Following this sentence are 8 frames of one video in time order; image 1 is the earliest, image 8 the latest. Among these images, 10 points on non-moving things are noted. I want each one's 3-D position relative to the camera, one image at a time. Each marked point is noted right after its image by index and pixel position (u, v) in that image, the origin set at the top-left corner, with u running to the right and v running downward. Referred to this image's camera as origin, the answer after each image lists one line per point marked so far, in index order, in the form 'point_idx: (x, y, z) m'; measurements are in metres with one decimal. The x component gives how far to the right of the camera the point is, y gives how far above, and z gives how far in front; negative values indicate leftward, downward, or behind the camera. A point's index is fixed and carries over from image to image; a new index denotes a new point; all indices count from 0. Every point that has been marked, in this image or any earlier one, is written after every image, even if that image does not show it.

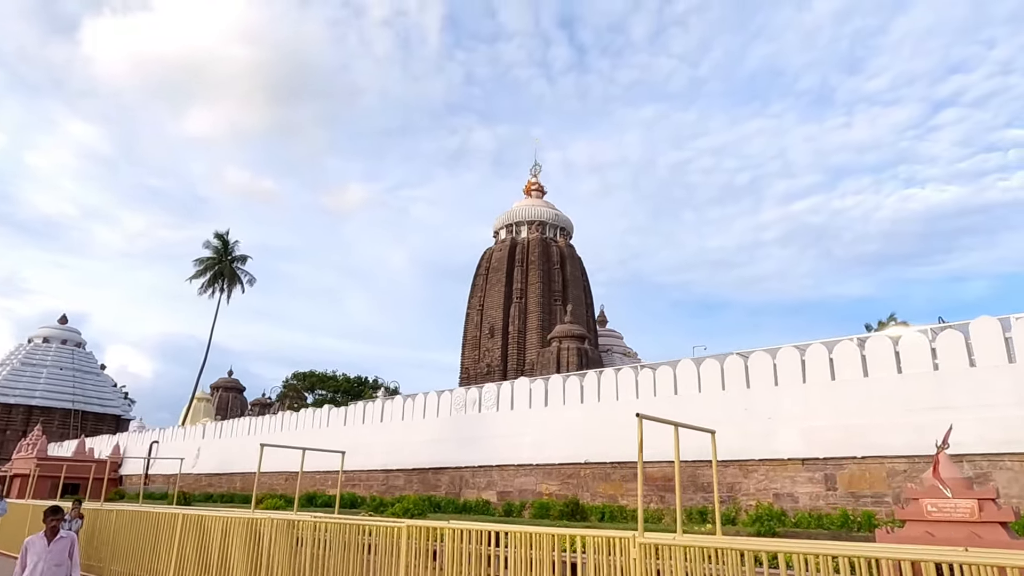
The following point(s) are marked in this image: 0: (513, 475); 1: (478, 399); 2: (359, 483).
0: (0.0, -3.1, +10.9) m
1: (-0.6, -2.0, +12.2) m
2: (-3.2, -4.1, +13.7) m
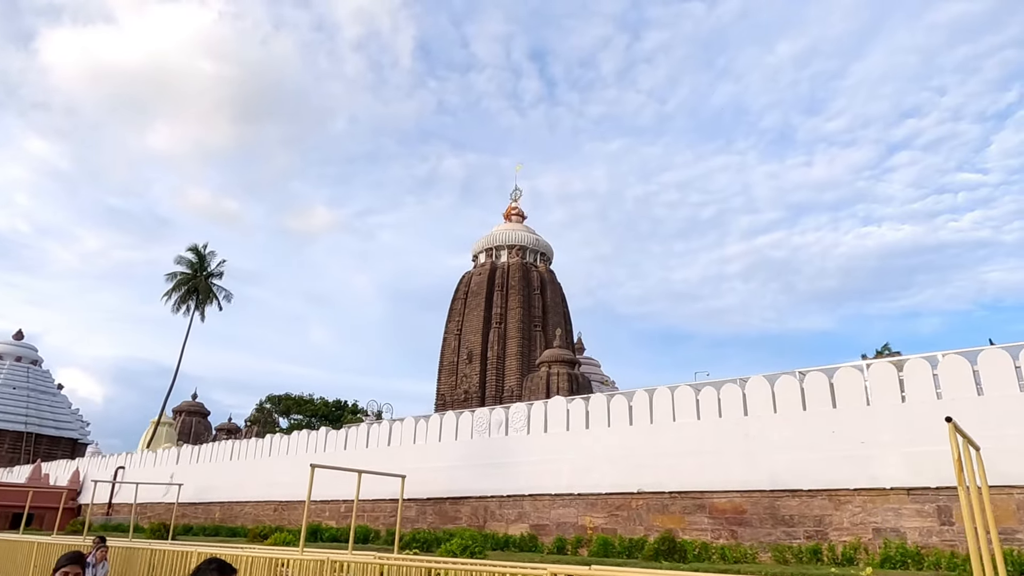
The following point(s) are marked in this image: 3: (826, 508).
0: (+0.5, -3.2, +9.8) m
1: (-0.1, -2.2, +11.0) m
2: (-2.8, -4.2, +12.4) m
3: (+3.5, -2.5, +7.4) m
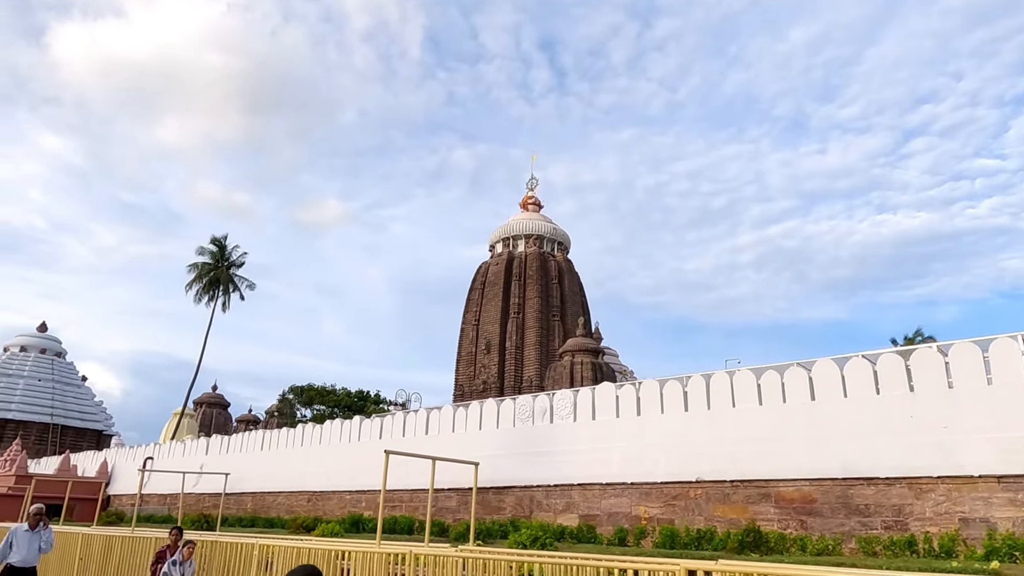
0: (+1.2, -3.0, +9.4) m
1: (+0.6, -1.9, +10.7) m
2: (-2.1, -4.0, +12.1) m
3: (+4.2, -2.2, +7.0) m
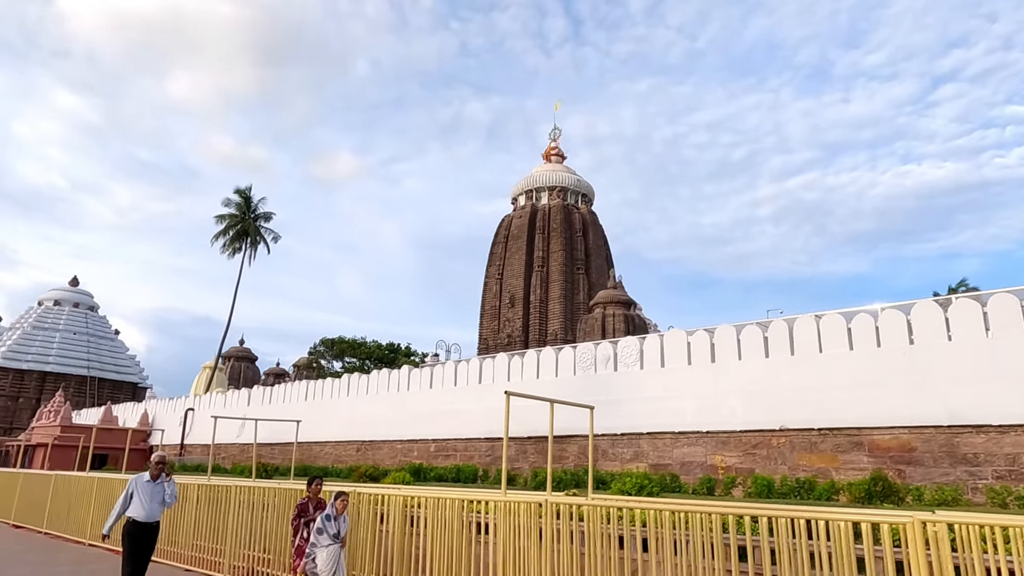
0: (+2.2, -2.2, +9.1) m
1: (+1.6, -1.0, +10.3) m
2: (-1.1, -3.0, +11.9) m
3: (+5.1, -1.6, +6.6) m
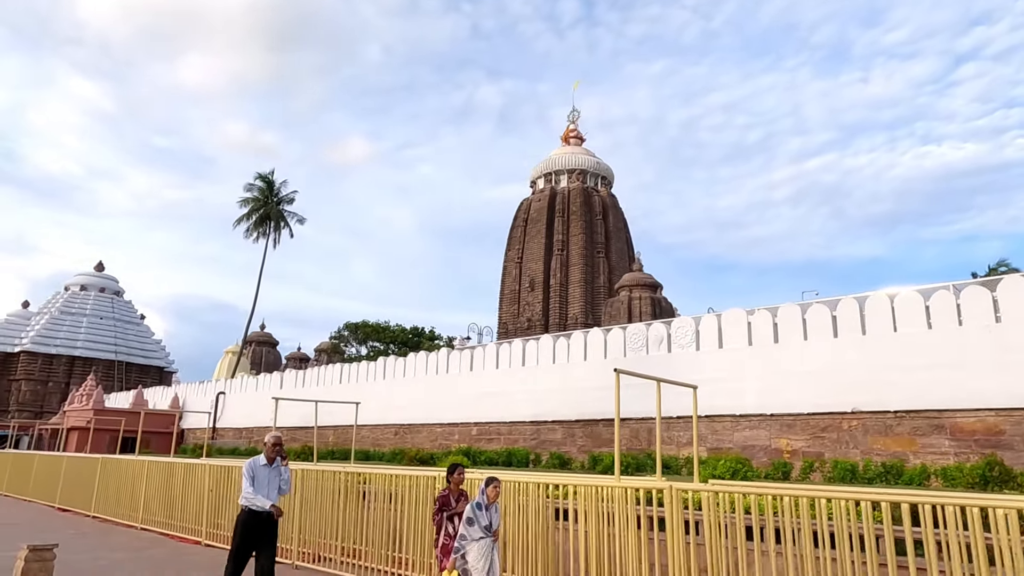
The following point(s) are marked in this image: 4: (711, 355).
0: (+2.9, -1.9, +8.8) m
1: (+2.3, -0.7, +9.9) m
2: (-0.3, -2.6, +11.7) m
3: (+5.7, -1.3, +6.2) m
4: (+2.8, -0.9, +9.3) m
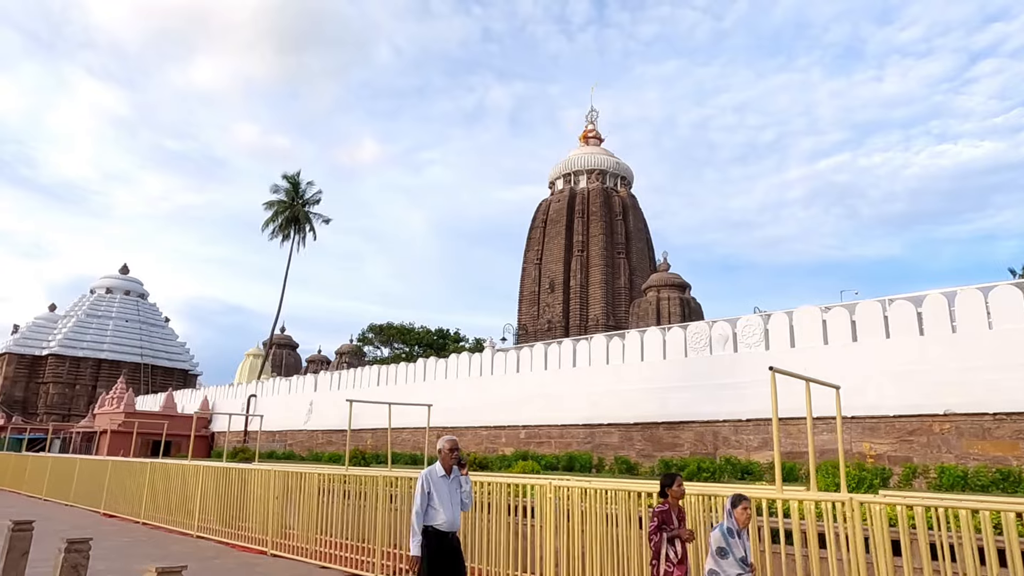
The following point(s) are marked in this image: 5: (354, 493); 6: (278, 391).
0: (+3.7, -1.8, +8.4) m
1: (+3.1, -0.7, +9.5) m
2: (+0.6, -2.6, +11.3) m
3: (+6.5, -1.2, +5.7) m
4: (+3.6, -0.9, +8.9) m
5: (-1.5, -1.9, +6.2) m
6: (-6.6, -2.9, +18.6) m
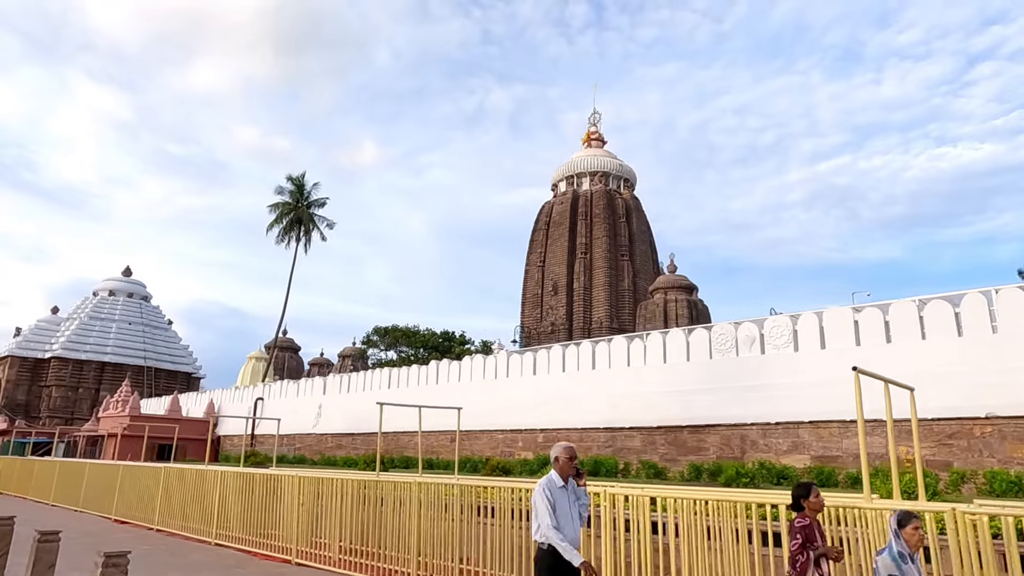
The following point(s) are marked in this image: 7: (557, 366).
0: (+4.0, -1.8, +8.1) m
1: (+3.5, -0.7, +9.3) m
2: (+0.9, -2.6, +11.1) m
3: (+6.8, -1.2, +5.5) m
4: (+3.9, -0.9, +8.6) m
5: (-1.2, -1.9, +6.0) m
6: (-6.3, -2.9, +18.4) m
7: (+0.8, -1.4, +11.8) m
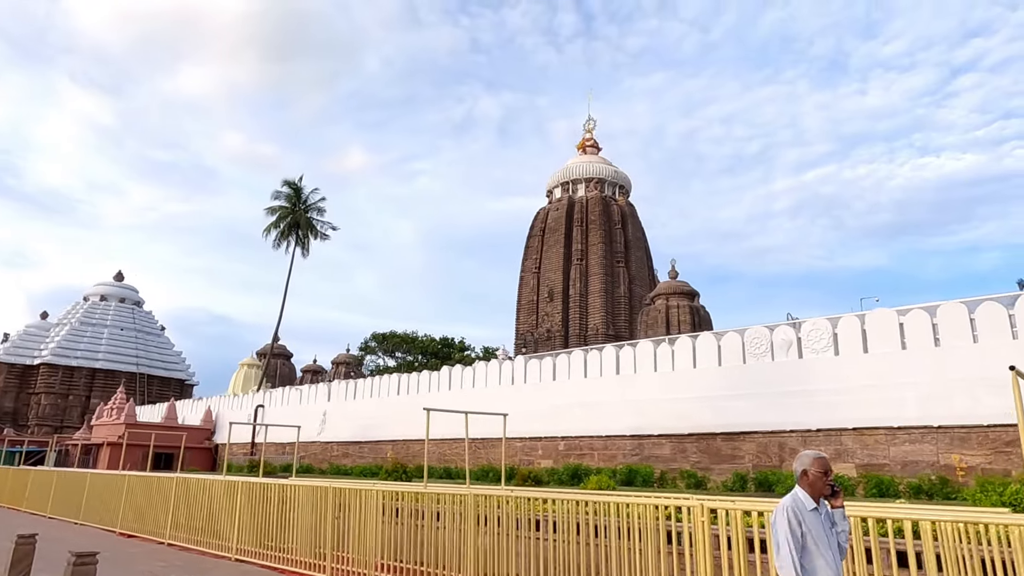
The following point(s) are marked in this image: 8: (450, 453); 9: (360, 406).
0: (+4.5, -1.8, +7.8) m
1: (+3.8, -0.7, +9.0) m
2: (+1.3, -2.7, +10.7) m
3: (+7.3, -1.2, +5.2) m
4: (+4.3, -0.9, +8.3) m
5: (-0.7, -1.9, +5.6) m
6: (-6.0, -3.0, +17.9) m
7: (+1.1, -1.4, +11.4) m
8: (-1.2, -3.2, +12.9) m
9: (-3.5, -2.8, +15.3) m
